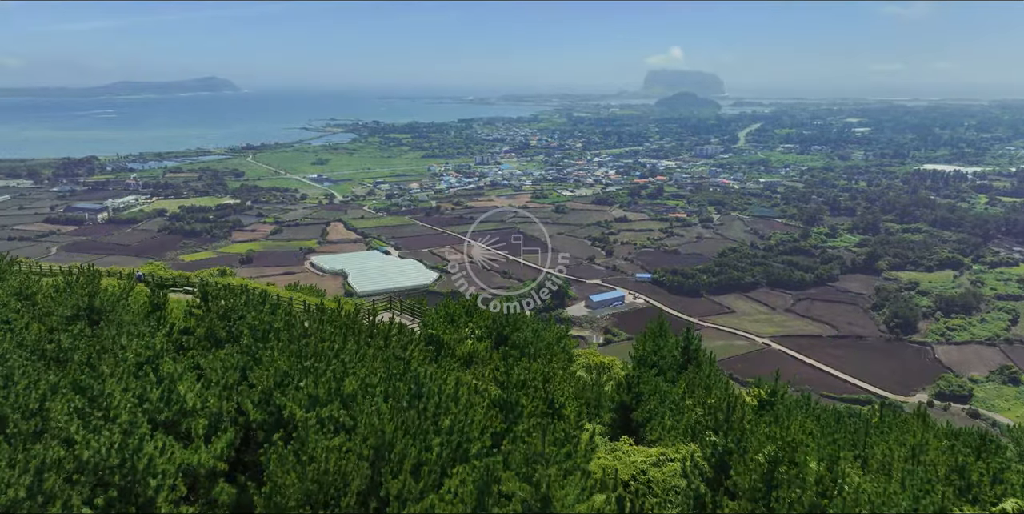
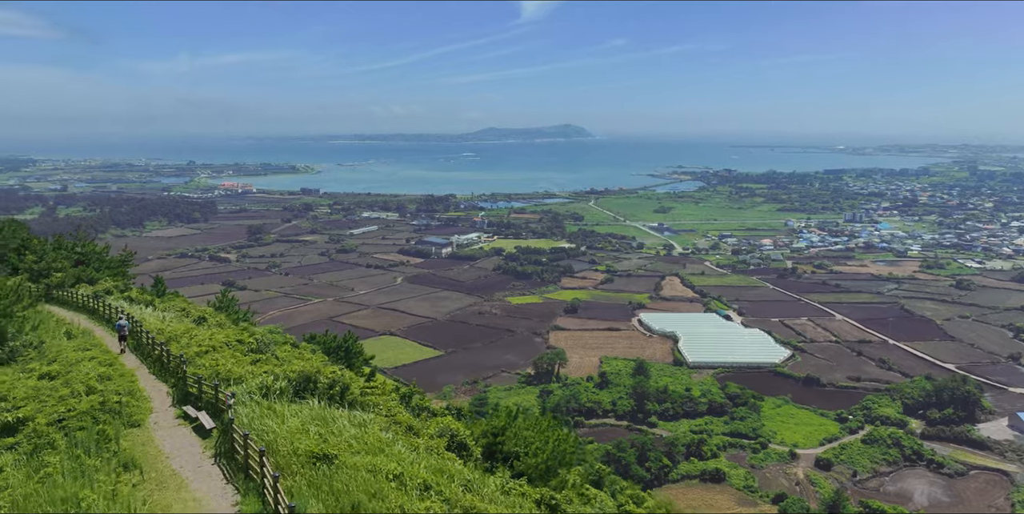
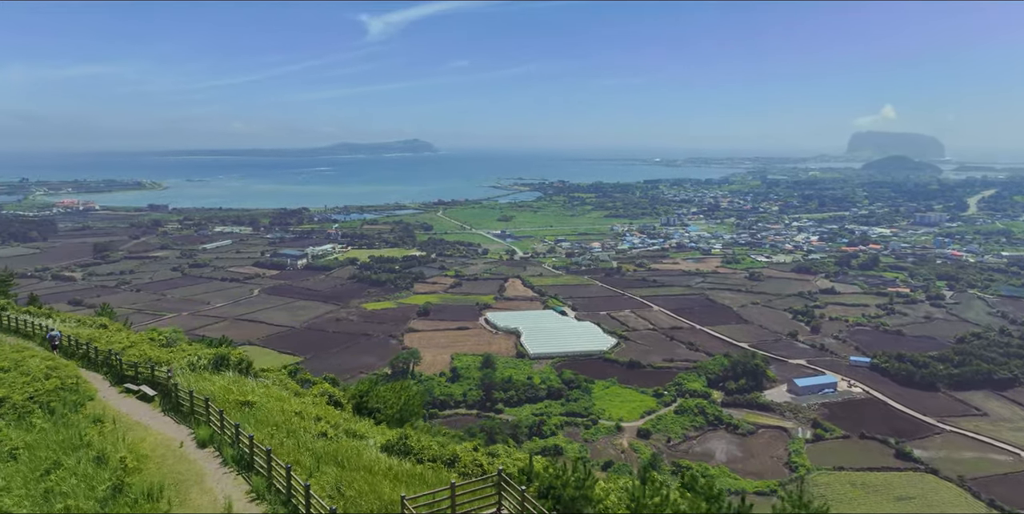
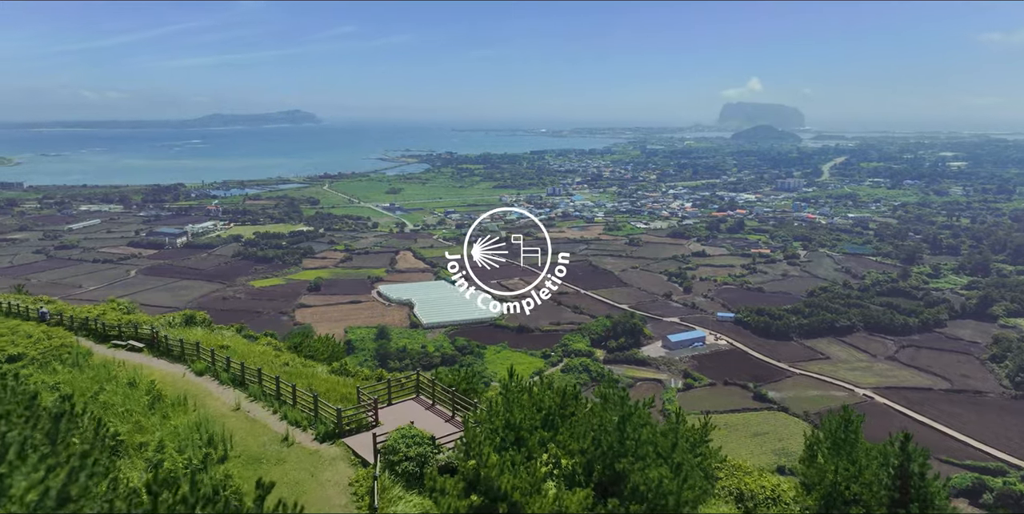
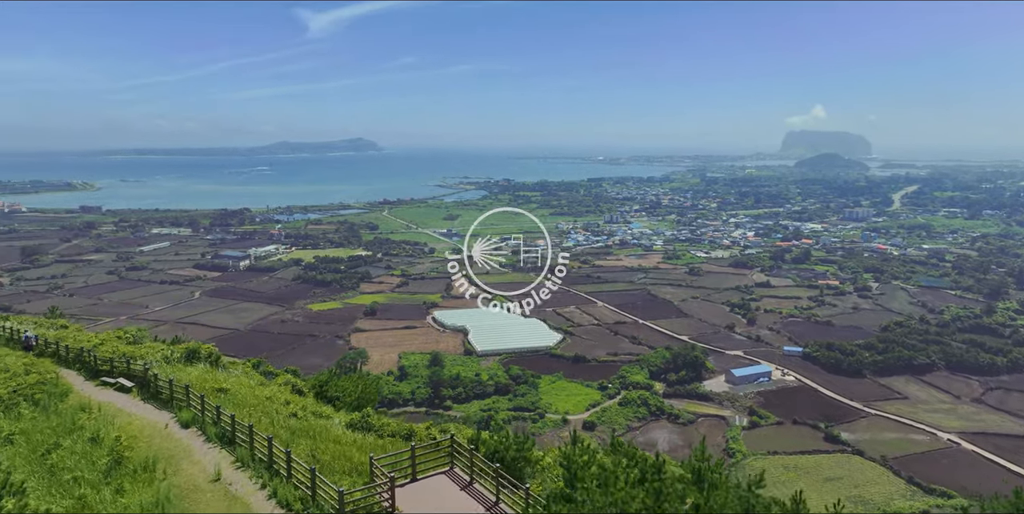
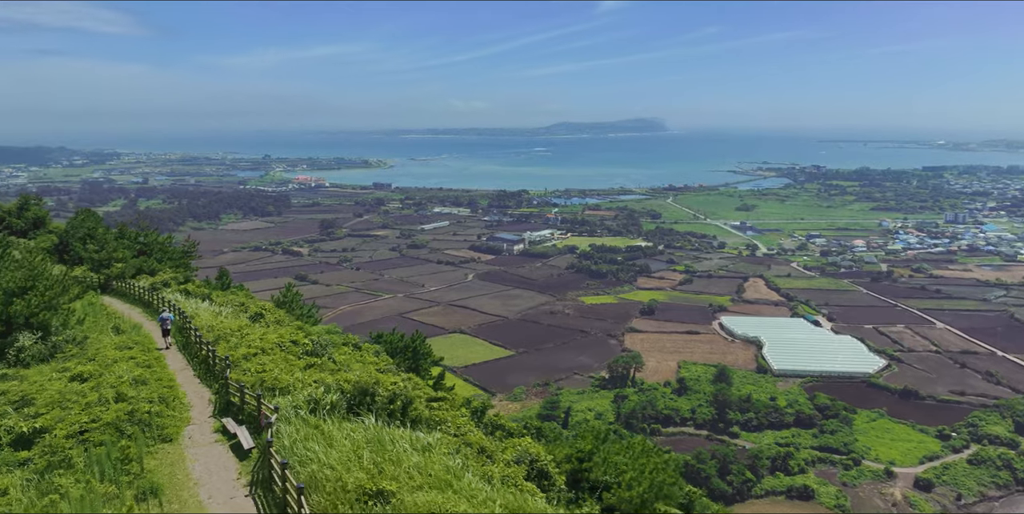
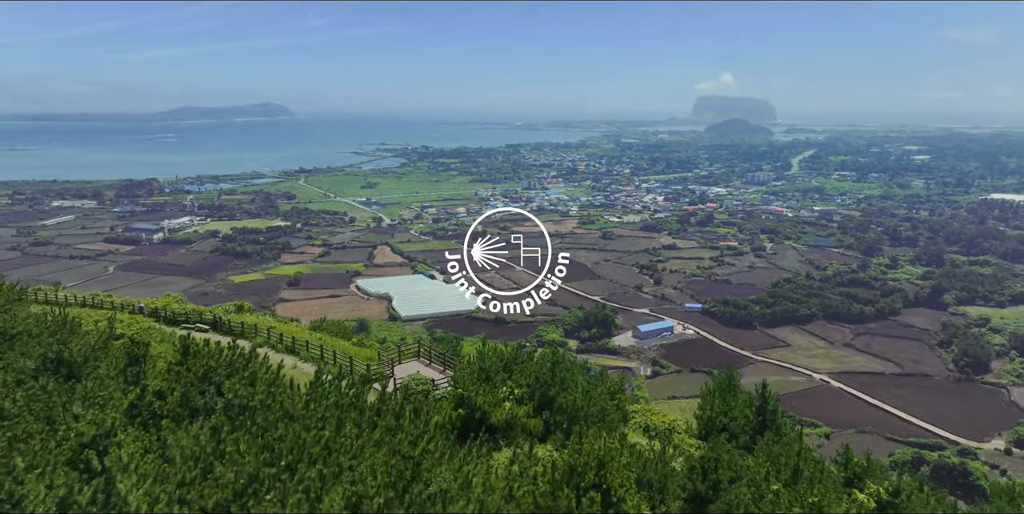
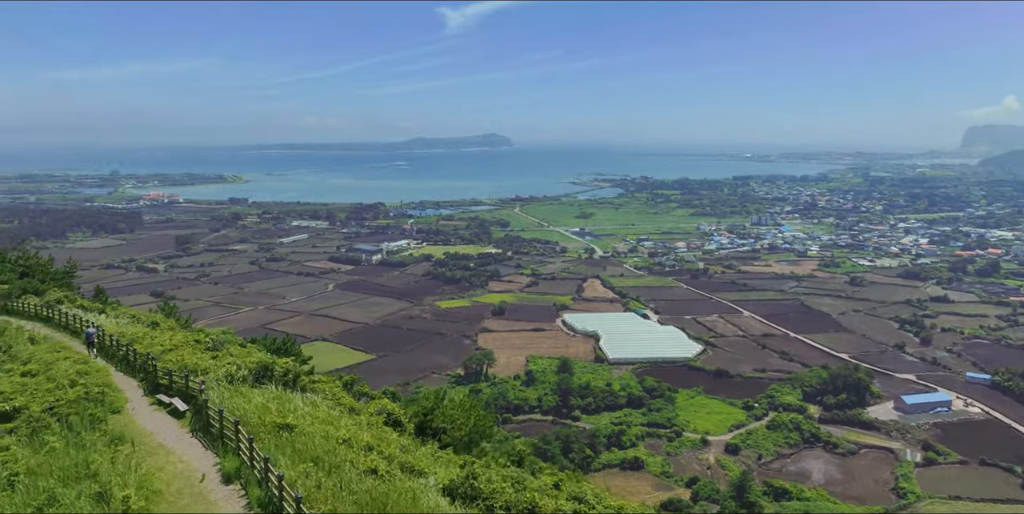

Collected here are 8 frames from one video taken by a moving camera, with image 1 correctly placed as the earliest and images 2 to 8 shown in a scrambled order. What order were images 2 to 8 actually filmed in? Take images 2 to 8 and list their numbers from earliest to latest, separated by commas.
7, 4, 5, 3, 8, 2, 6
